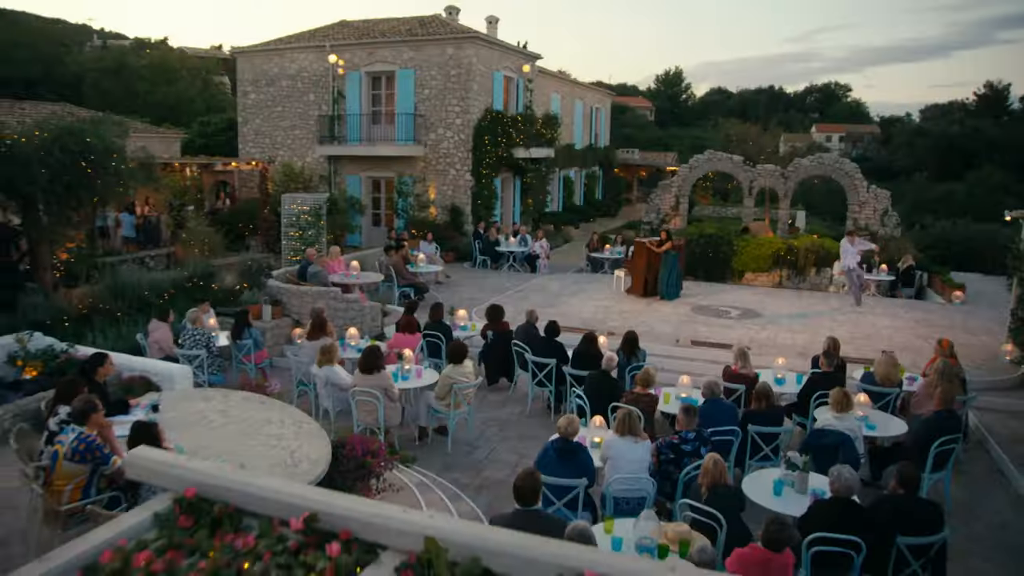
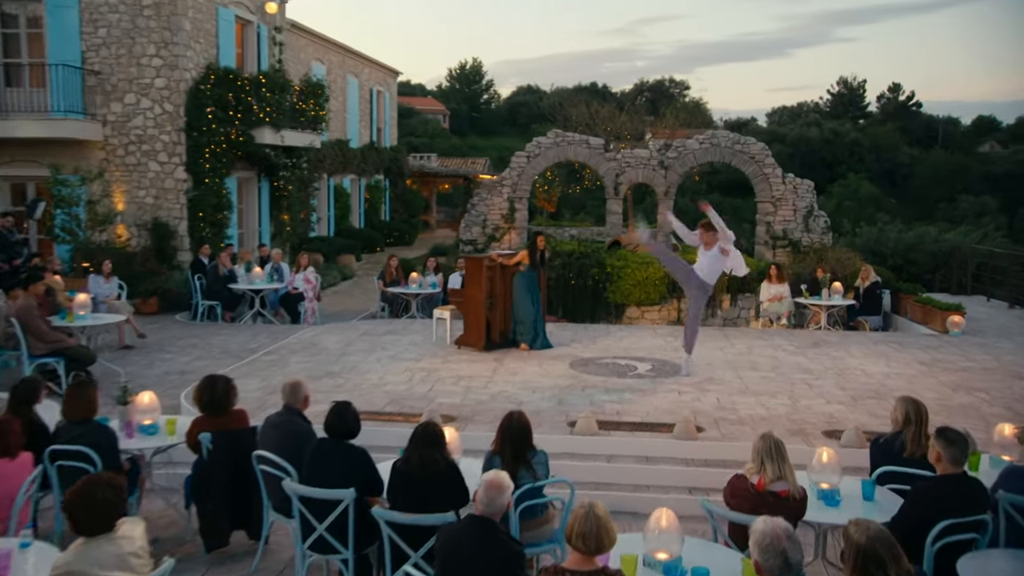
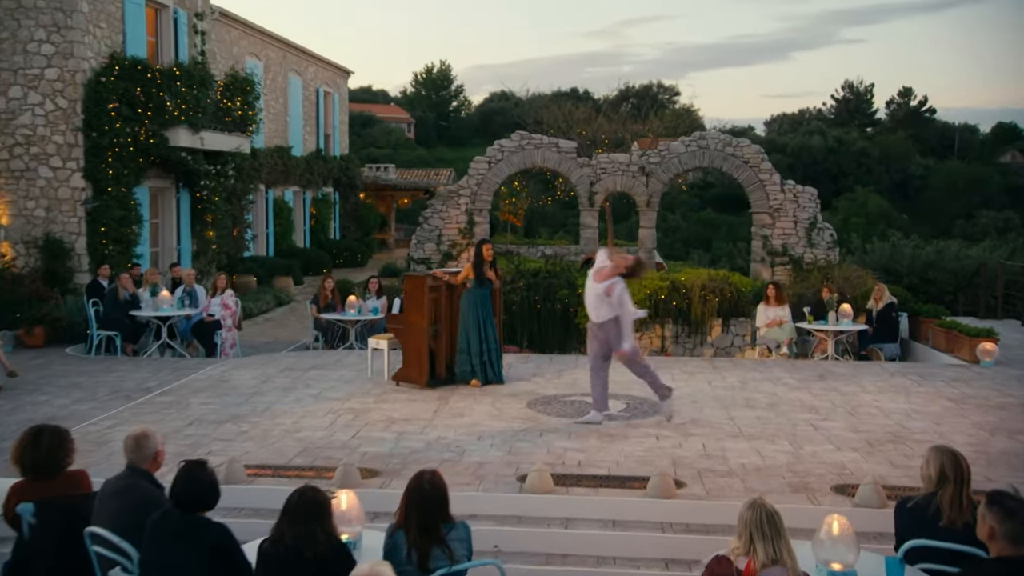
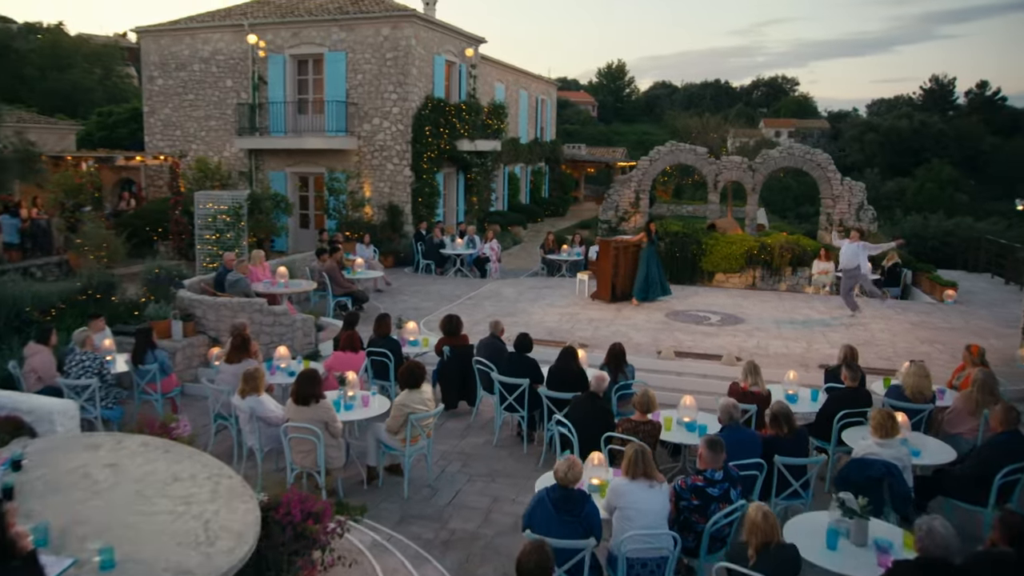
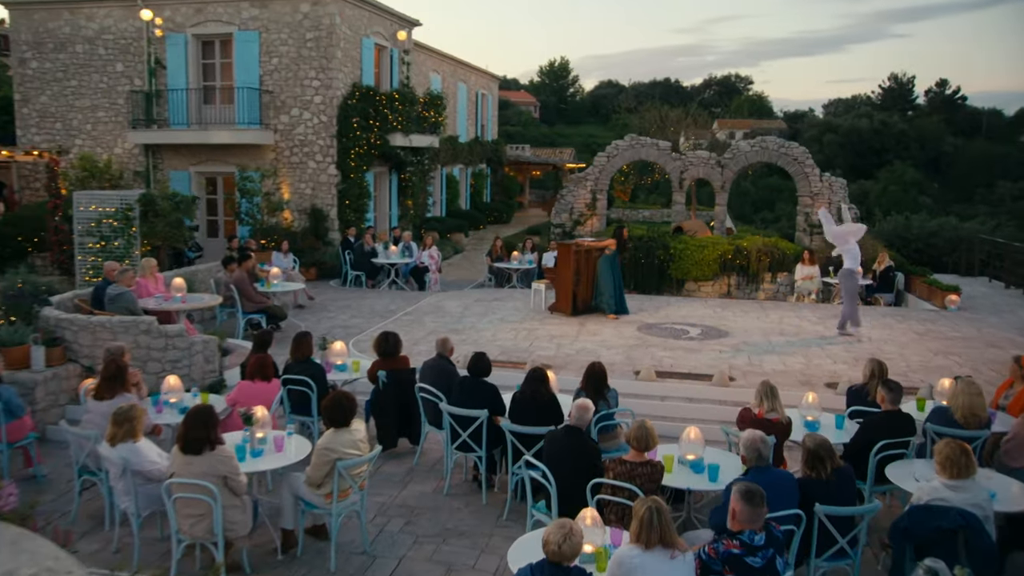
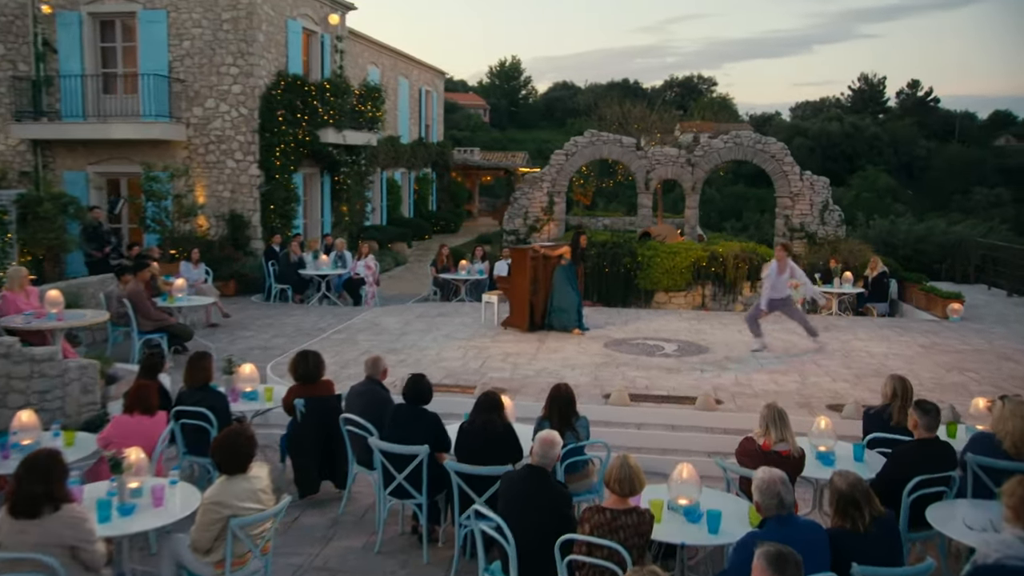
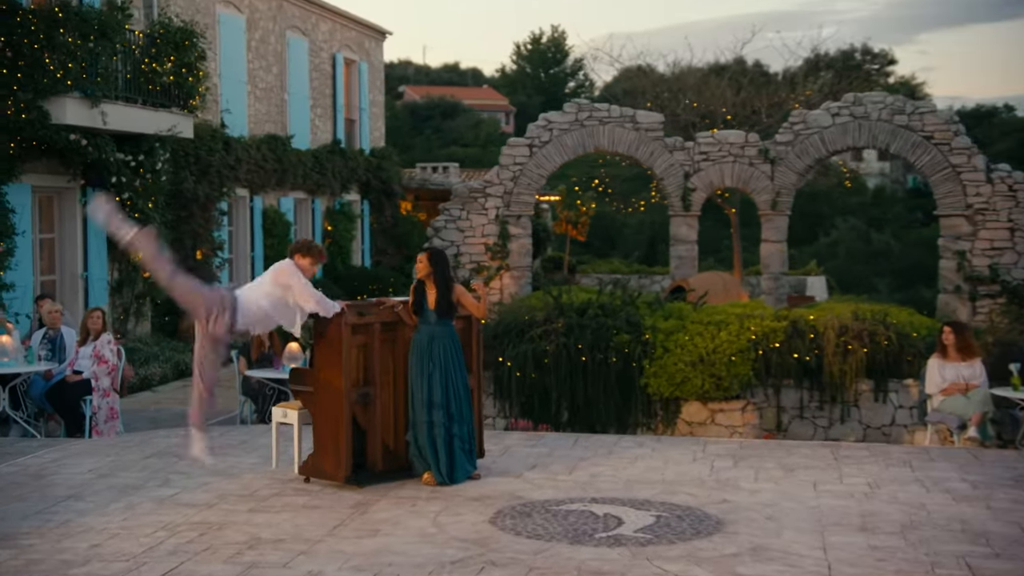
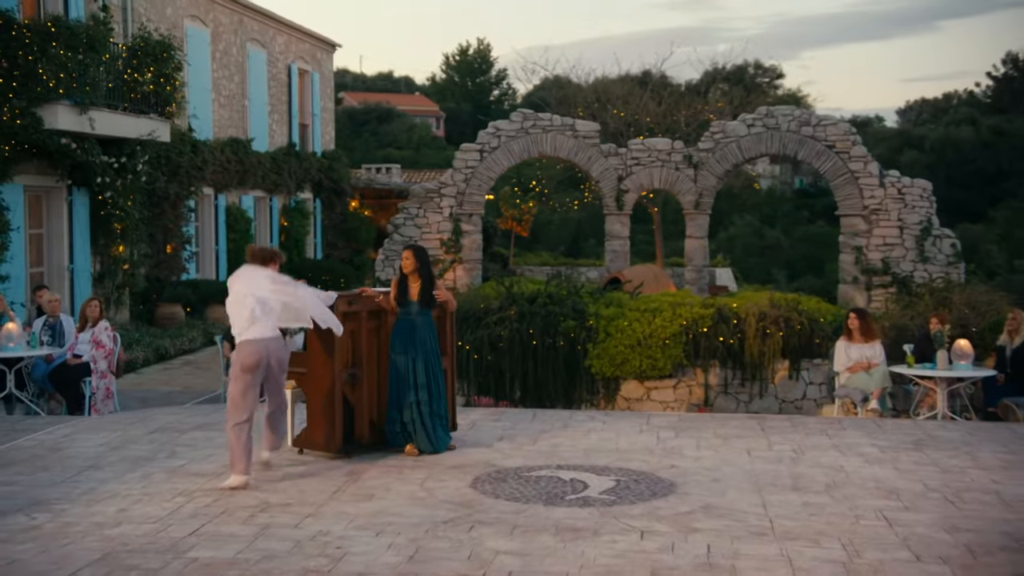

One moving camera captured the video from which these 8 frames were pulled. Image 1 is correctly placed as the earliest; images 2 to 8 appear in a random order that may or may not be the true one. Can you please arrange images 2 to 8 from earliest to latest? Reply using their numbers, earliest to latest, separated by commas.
4, 5, 6, 2, 3, 8, 7
